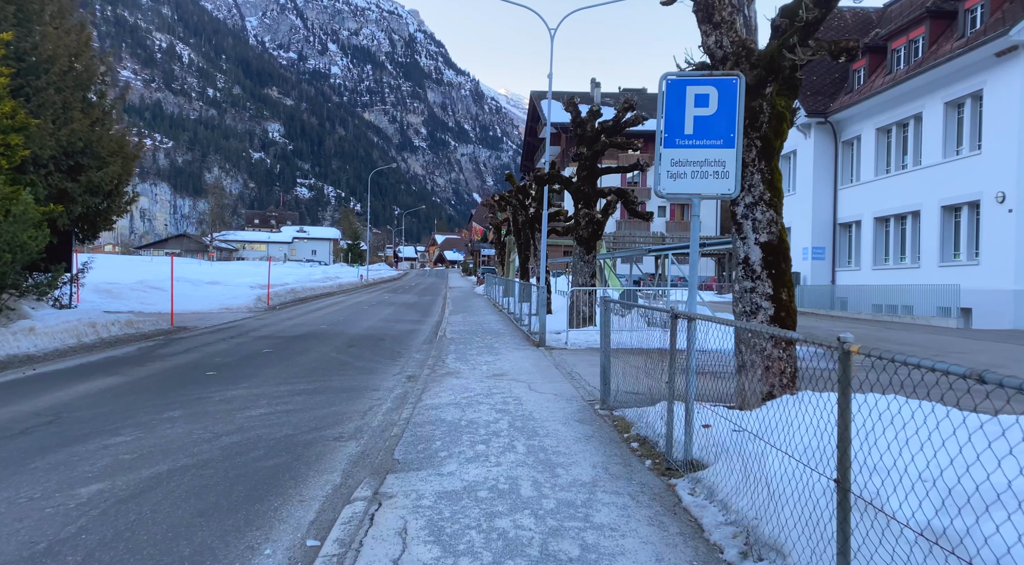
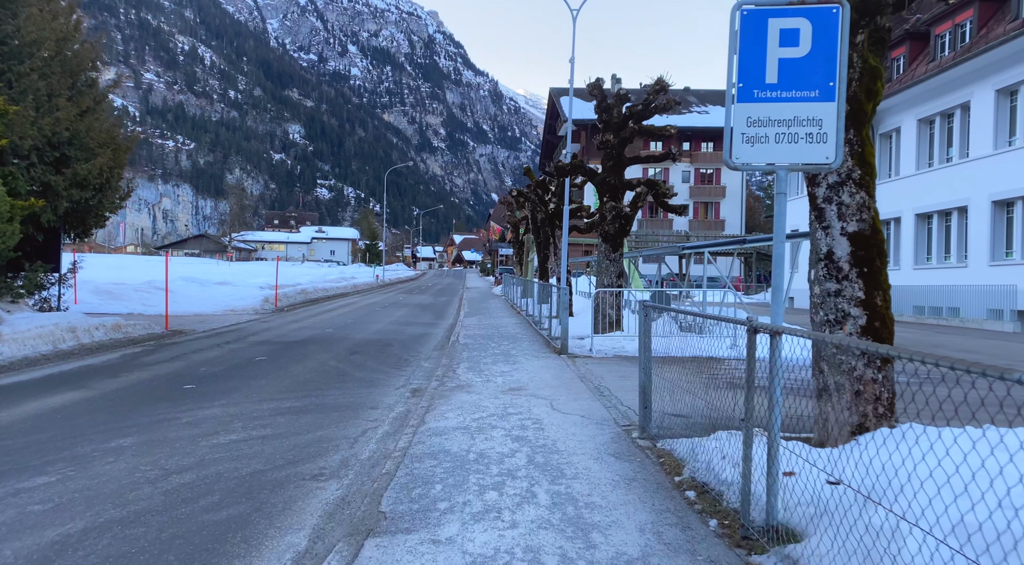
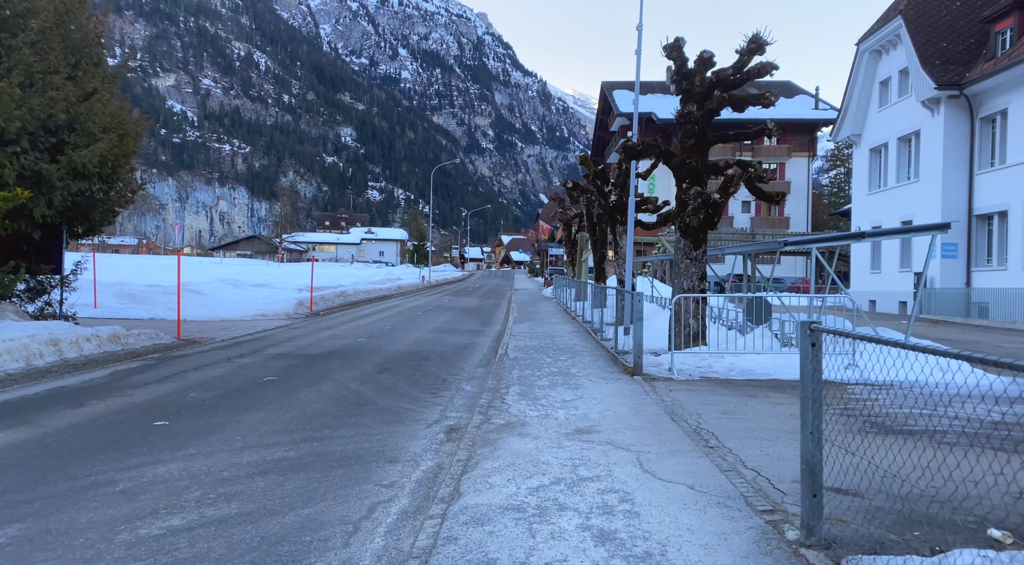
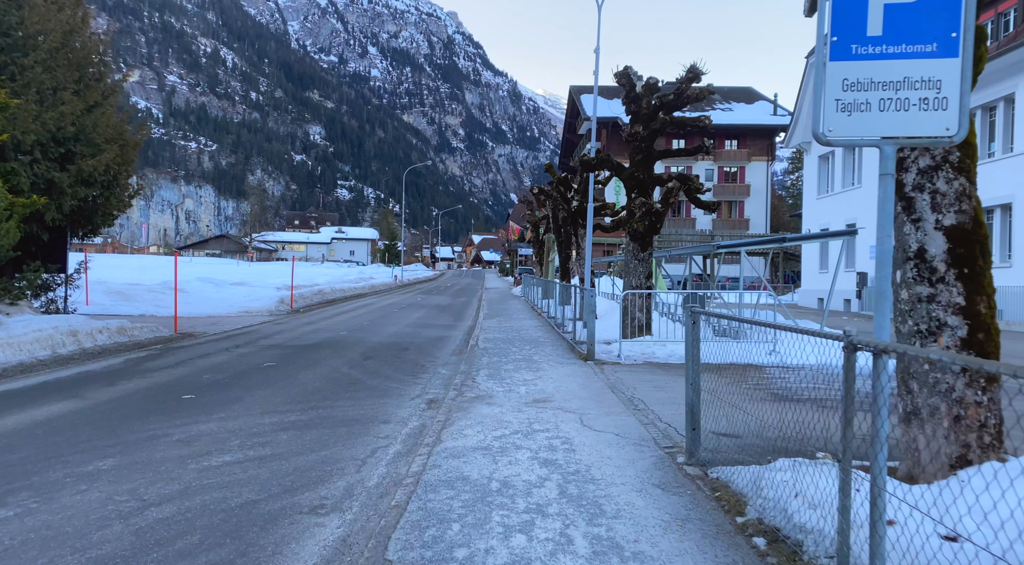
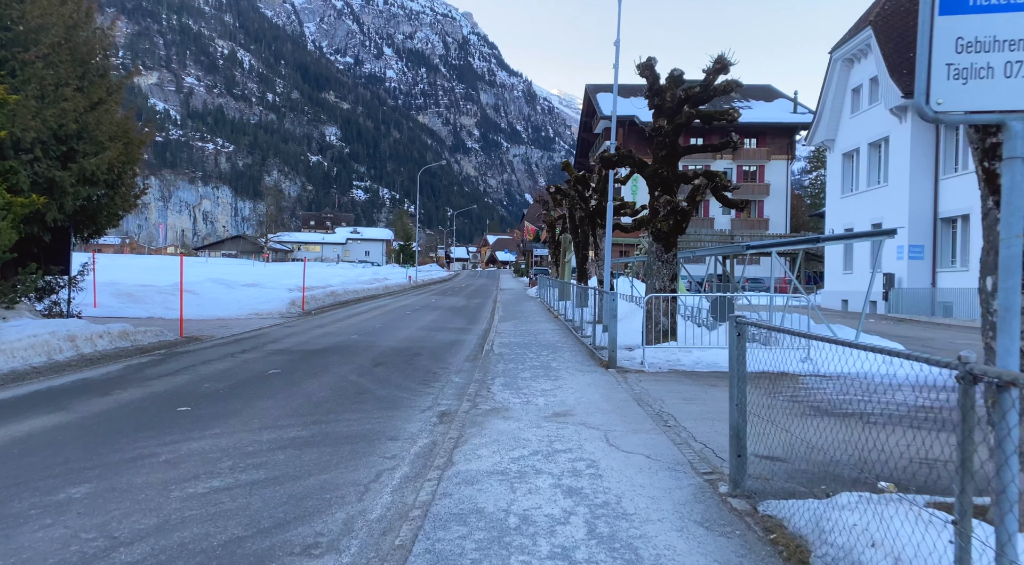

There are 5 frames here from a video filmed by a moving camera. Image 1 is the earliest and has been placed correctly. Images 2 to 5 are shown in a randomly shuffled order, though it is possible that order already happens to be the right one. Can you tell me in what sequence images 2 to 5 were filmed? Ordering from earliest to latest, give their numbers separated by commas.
2, 4, 5, 3
